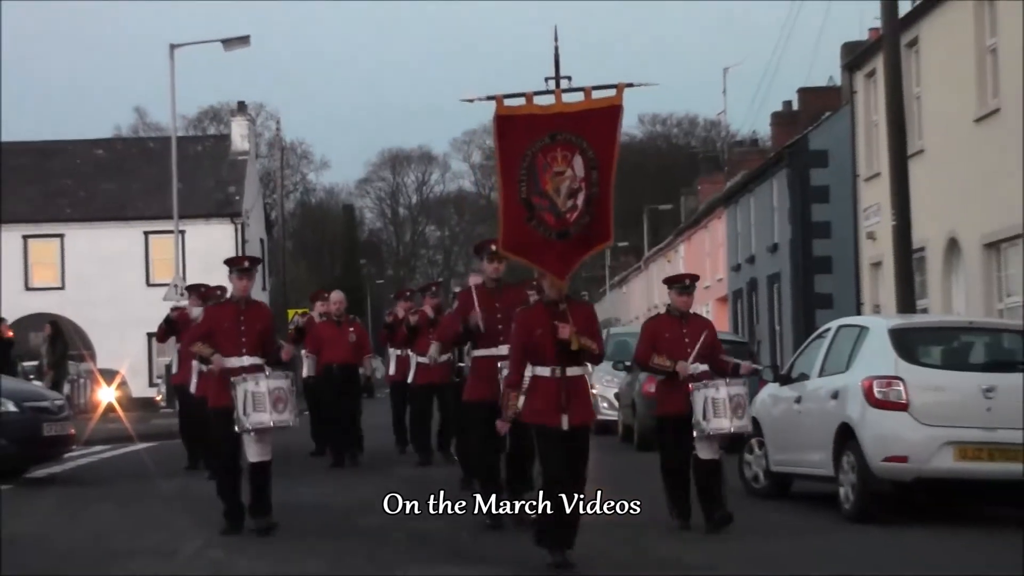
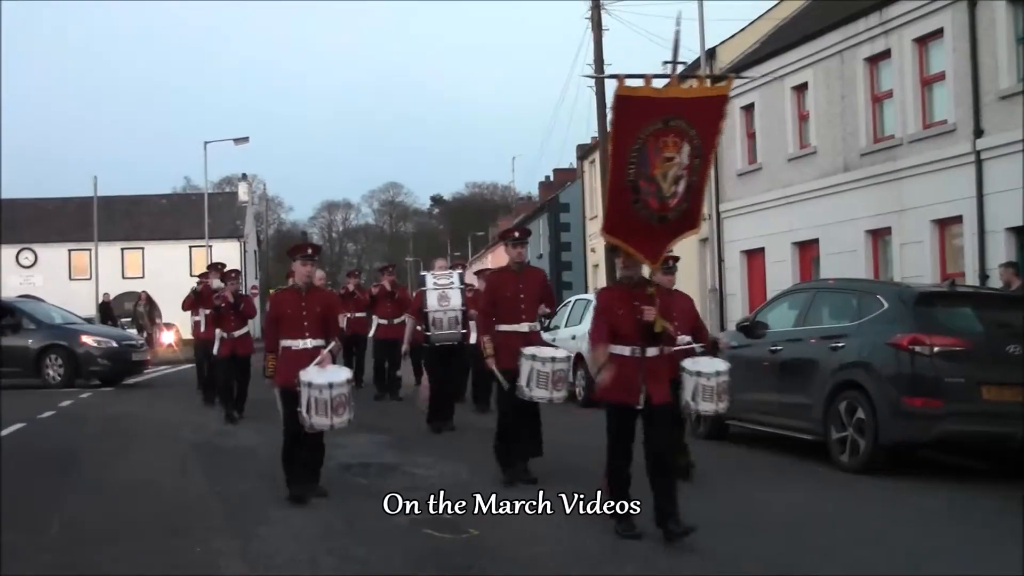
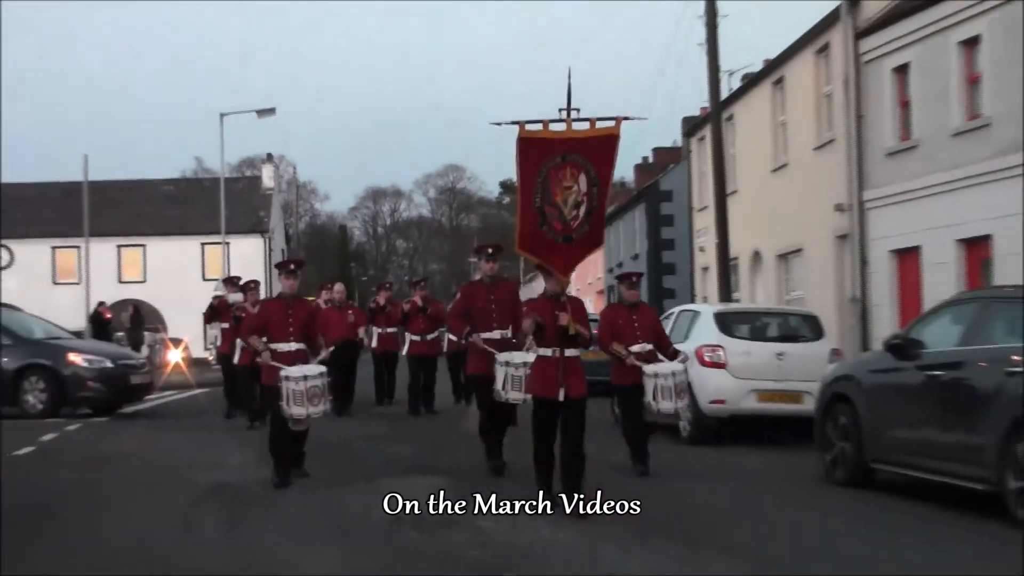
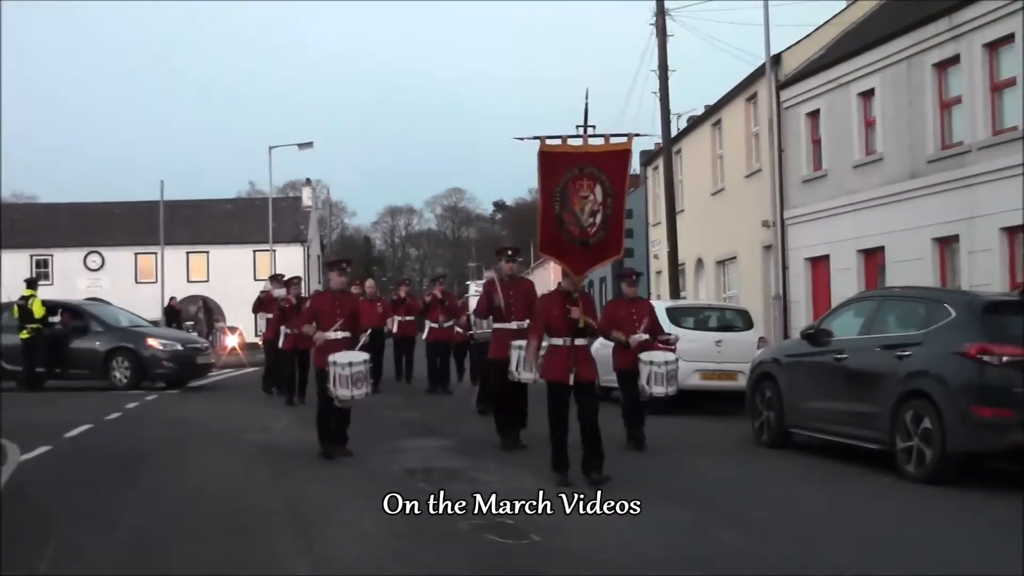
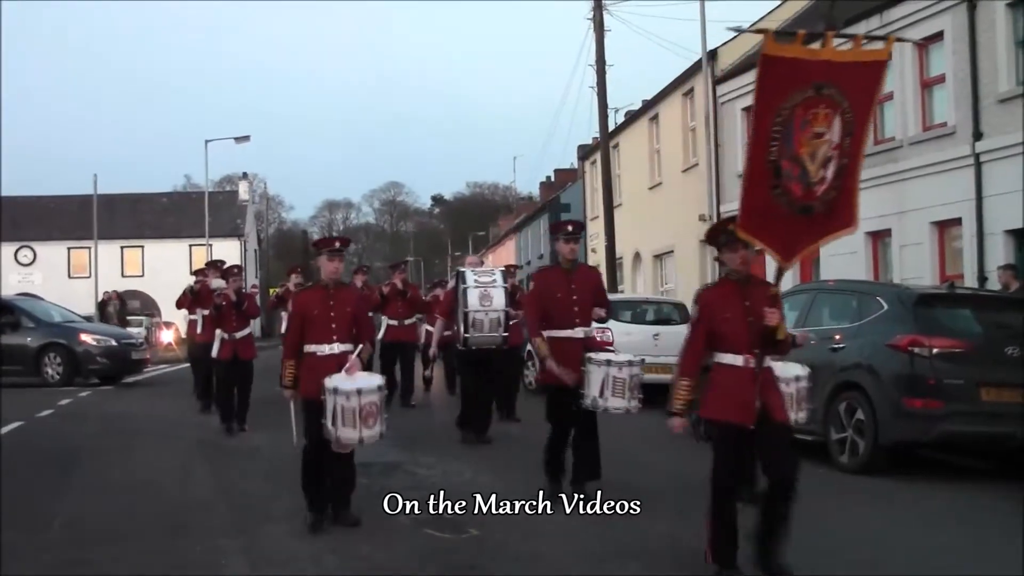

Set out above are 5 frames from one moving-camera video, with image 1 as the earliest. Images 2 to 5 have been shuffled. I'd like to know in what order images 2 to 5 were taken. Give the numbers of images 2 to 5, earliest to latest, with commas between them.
3, 4, 2, 5
